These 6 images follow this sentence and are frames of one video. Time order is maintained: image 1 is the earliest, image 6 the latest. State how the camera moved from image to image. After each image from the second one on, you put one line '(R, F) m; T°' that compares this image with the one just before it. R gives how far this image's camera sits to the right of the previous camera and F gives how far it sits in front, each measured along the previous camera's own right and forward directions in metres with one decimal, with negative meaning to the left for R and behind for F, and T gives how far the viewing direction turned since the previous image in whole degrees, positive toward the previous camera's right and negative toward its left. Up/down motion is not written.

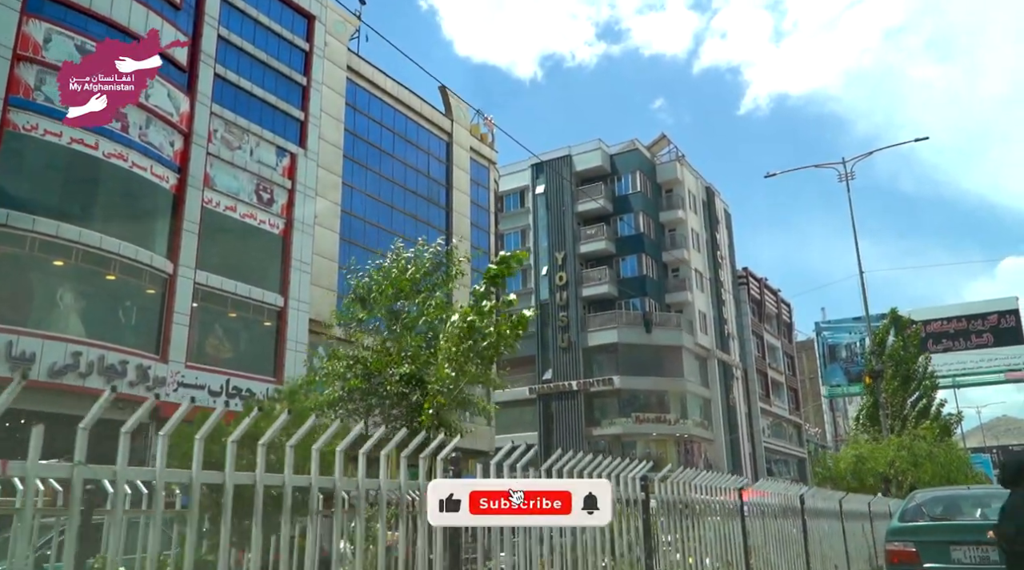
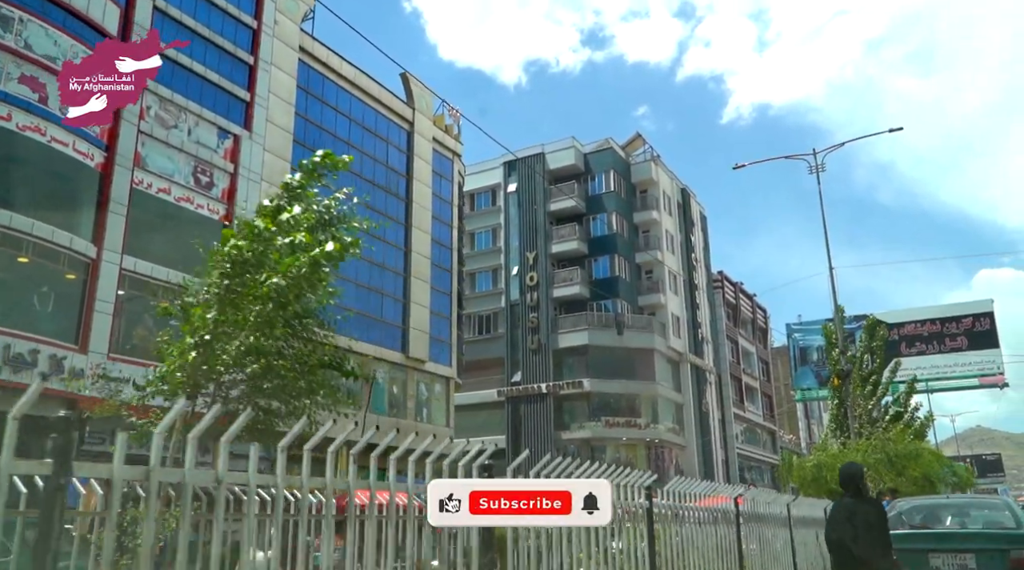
(+0.7, +1.1) m; +1°
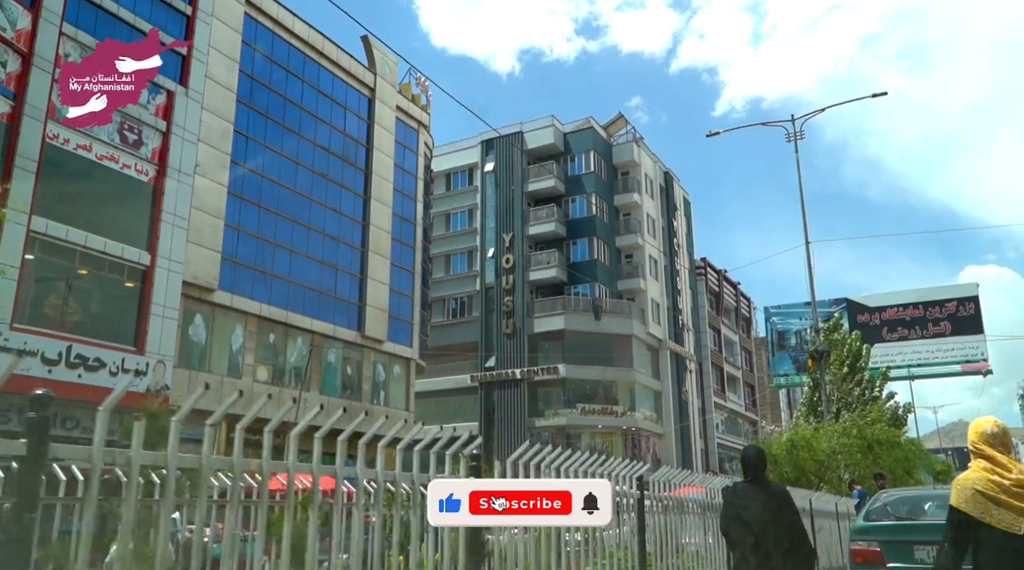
(+0.8, +1.5) m; +1°
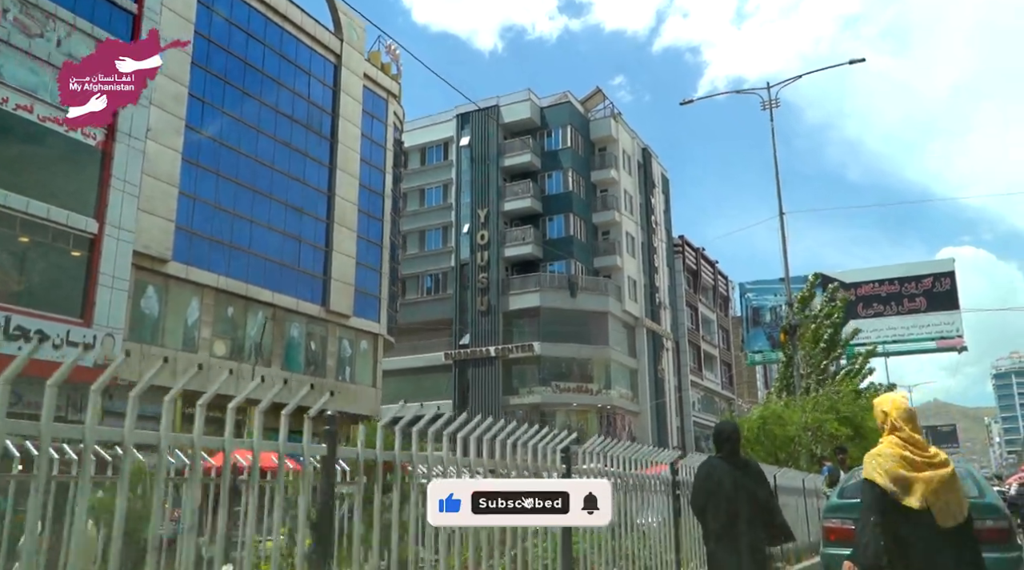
(+0.4, +0.7) m; +1°
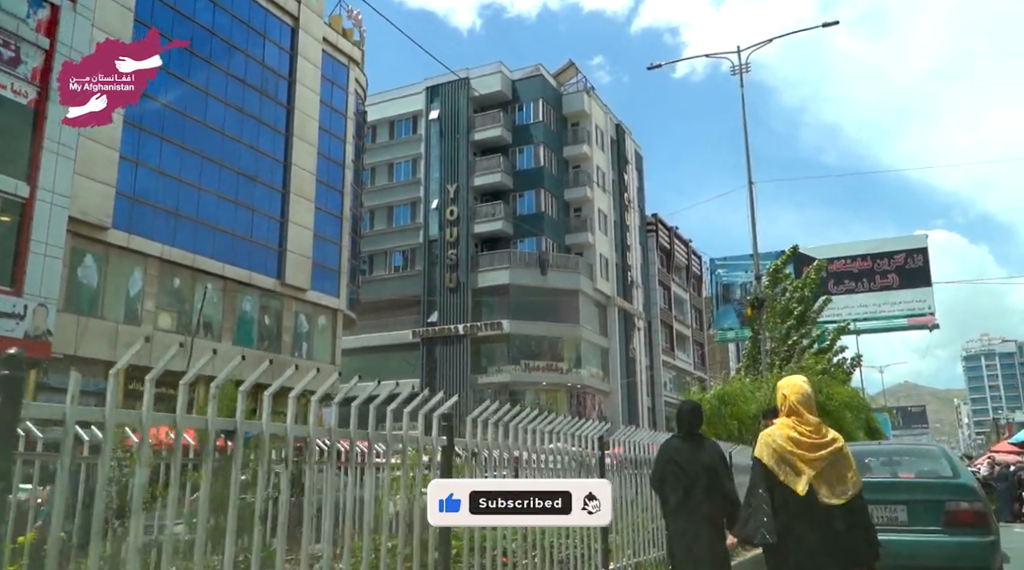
(+0.4, +0.8) m; +1°
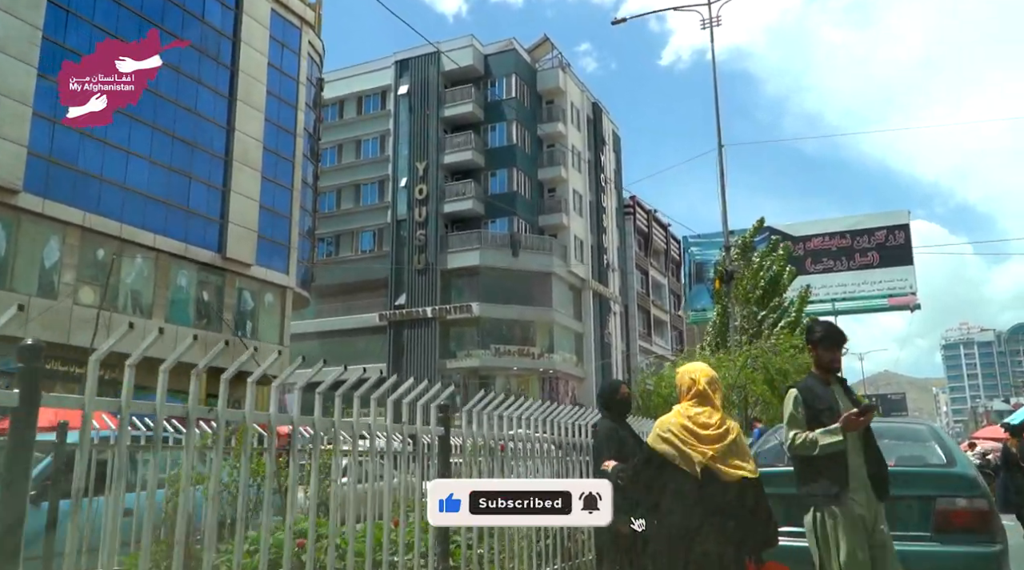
(+0.7, +1.5) m; +1°
